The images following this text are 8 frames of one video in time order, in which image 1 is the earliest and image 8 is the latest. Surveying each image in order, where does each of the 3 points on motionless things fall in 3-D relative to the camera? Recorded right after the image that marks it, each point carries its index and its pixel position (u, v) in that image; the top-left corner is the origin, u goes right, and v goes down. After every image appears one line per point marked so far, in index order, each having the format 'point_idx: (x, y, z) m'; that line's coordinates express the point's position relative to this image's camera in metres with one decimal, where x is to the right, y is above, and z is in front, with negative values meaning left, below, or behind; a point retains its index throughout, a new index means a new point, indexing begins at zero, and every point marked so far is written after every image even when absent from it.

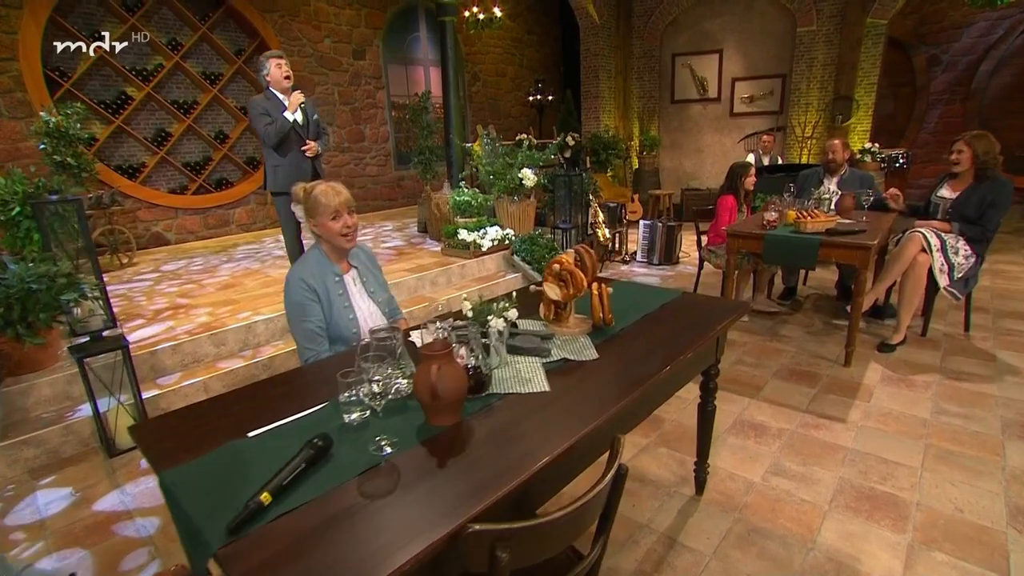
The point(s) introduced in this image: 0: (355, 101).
0: (-2.1, +2.6, +7.7) m
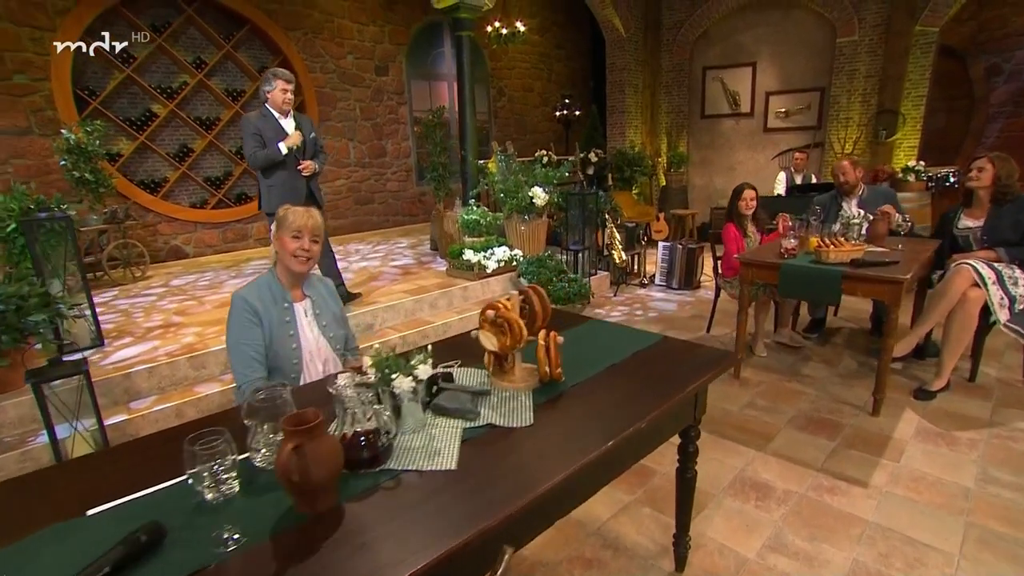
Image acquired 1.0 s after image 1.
0: (-1.8, +2.3, +7.7) m
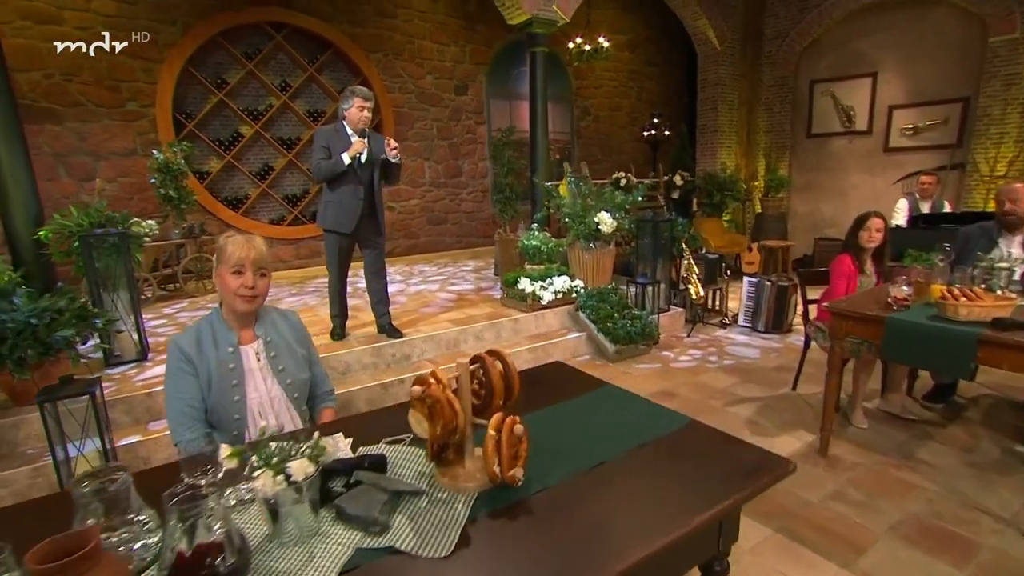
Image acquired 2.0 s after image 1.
0: (-0.8, +2.0, +7.5) m
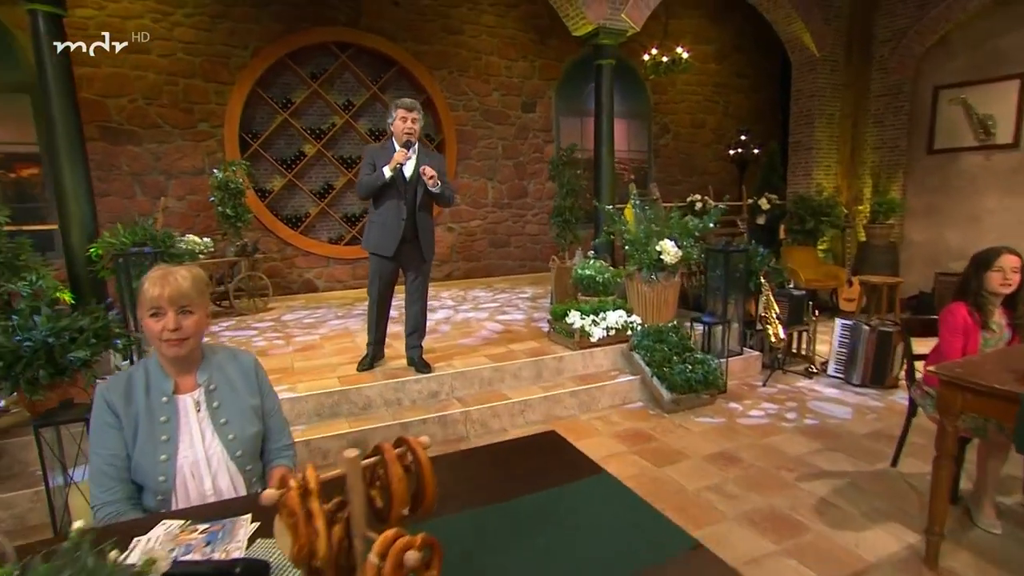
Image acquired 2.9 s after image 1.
0: (+0.1, +1.7, +7.2) m
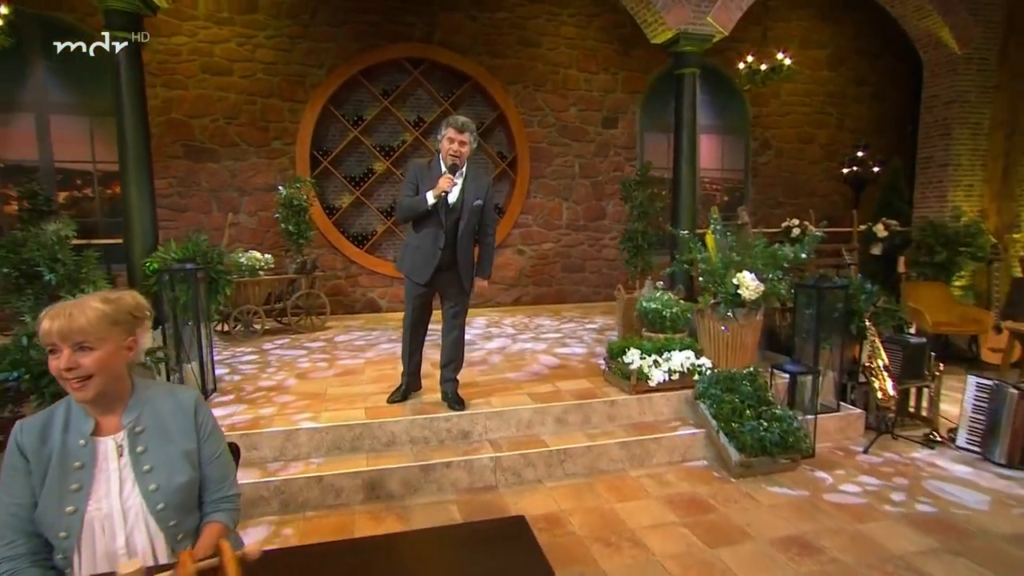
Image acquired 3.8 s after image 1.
0: (+1.1, +1.4, +6.8) m
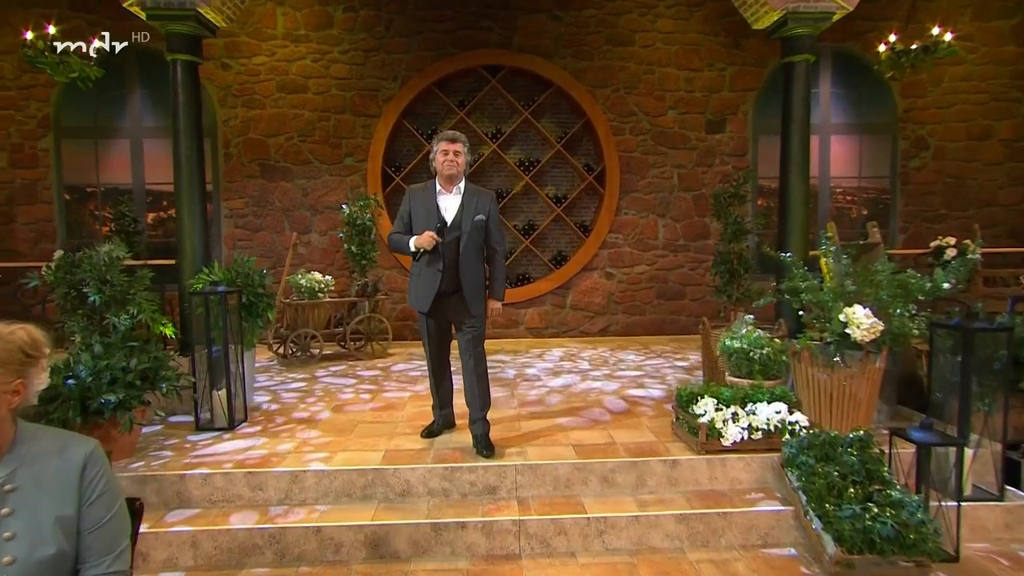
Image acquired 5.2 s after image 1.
0: (+2.0, +1.1, +6.0) m
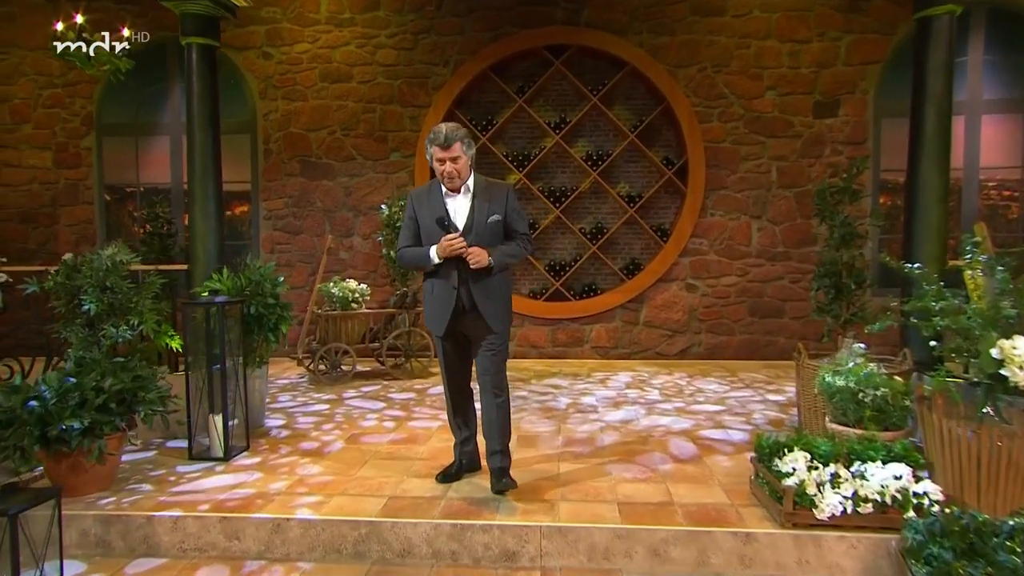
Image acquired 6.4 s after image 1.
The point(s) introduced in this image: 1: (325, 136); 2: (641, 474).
0: (+2.6, +0.9, +5.0) m
1: (-1.6, +1.3, +4.9) m
2: (+0.7, -1.0, +3.0) m
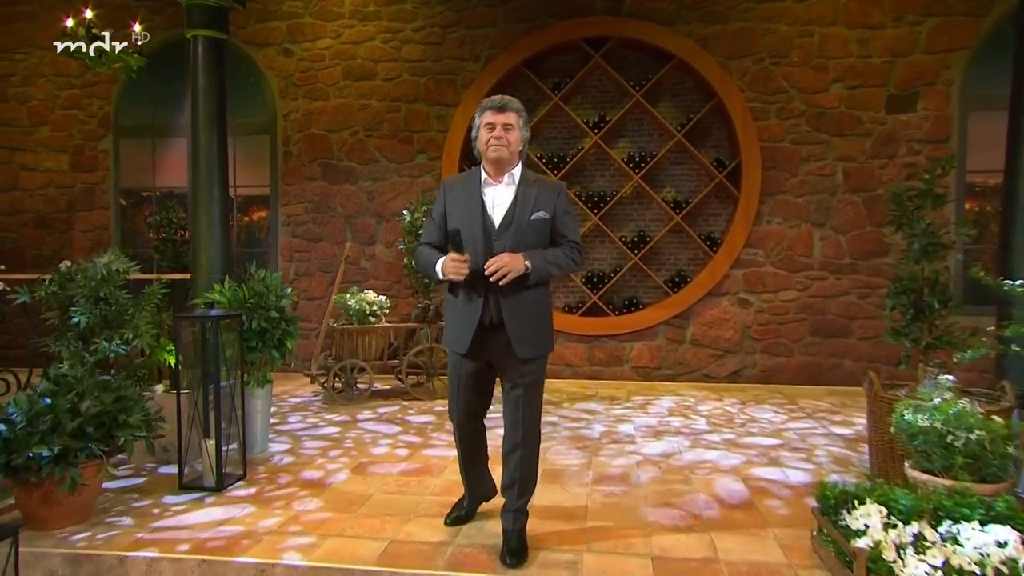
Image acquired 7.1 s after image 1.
0: (+2.9, +0.8, +4.4) m
1: (-1.3, +1.2, +4.6) m
2: (+0.8, -1.1, +2.5) m
